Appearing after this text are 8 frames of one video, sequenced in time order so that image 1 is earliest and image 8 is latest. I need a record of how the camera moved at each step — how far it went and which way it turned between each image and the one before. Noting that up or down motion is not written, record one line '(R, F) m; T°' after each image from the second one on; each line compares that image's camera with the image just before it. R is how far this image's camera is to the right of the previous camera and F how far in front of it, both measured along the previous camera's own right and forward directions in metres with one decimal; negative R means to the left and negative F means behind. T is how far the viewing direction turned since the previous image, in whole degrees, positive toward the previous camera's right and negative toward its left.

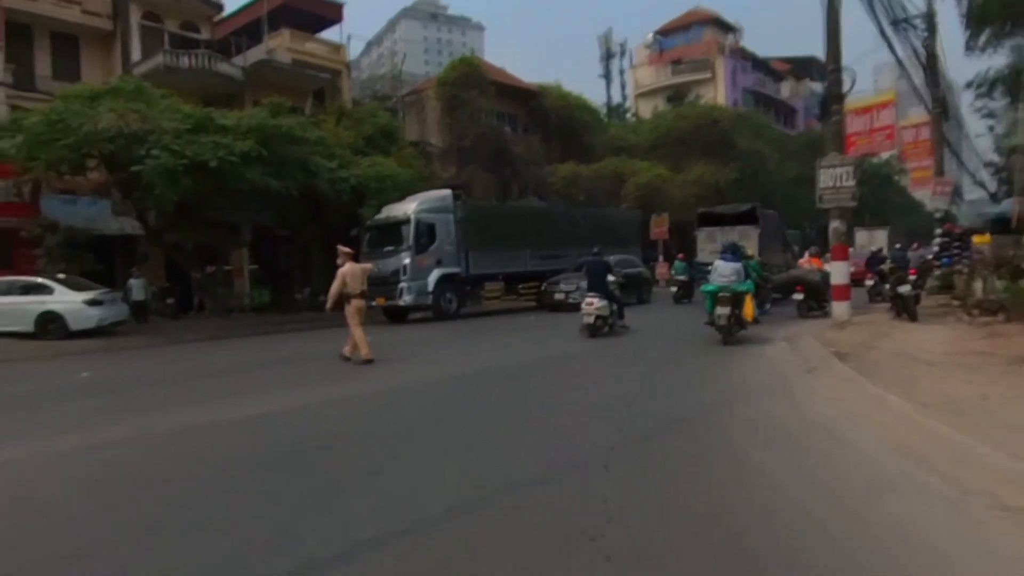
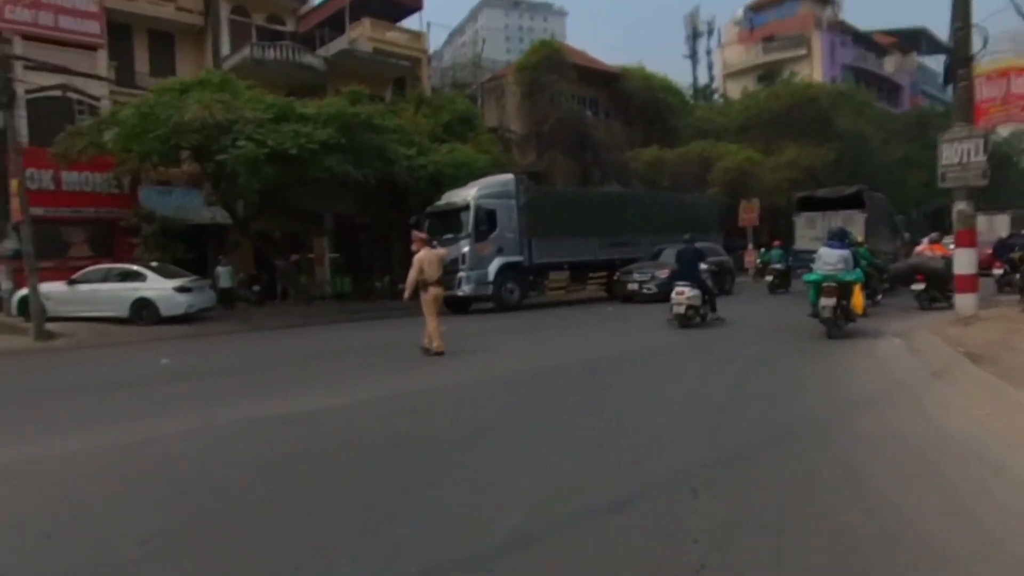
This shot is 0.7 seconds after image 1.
(0.0, +0.7) m; -7°
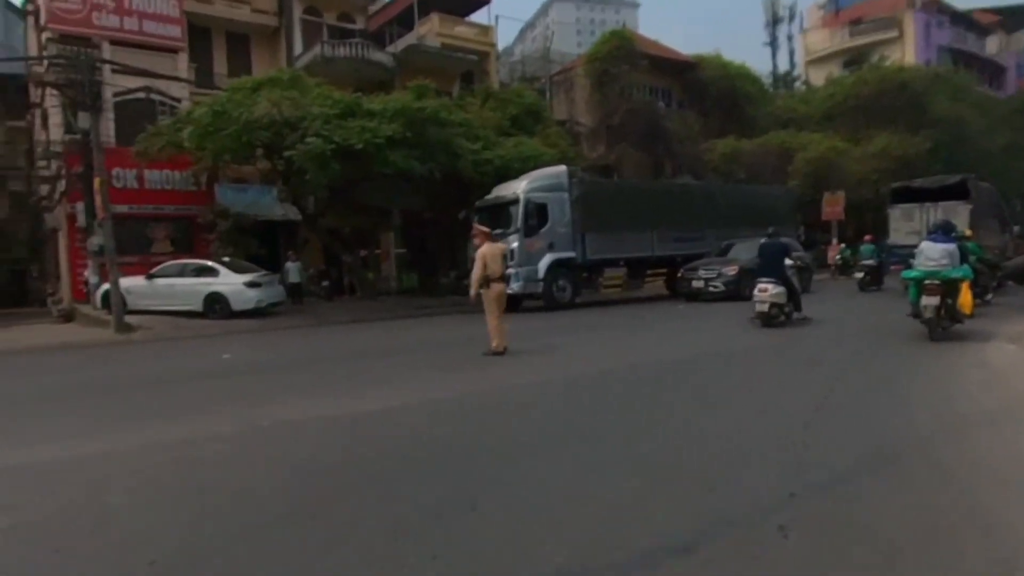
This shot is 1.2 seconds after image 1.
(+0.1, +0.6) m; -6°
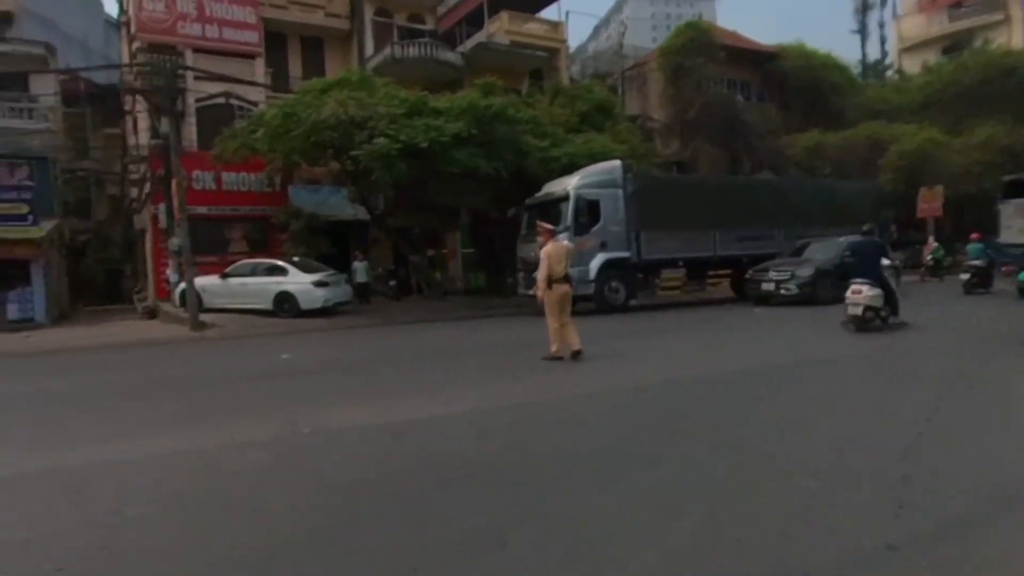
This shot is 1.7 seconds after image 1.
(+0.2, +0.6) m; -6°
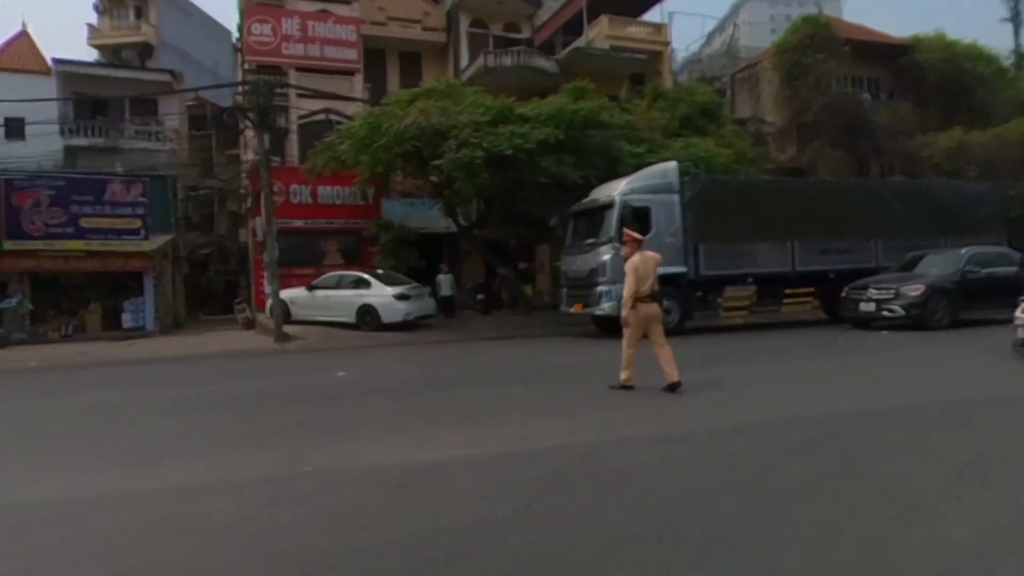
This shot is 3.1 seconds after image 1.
(+0.6, +1.2) m; -9°
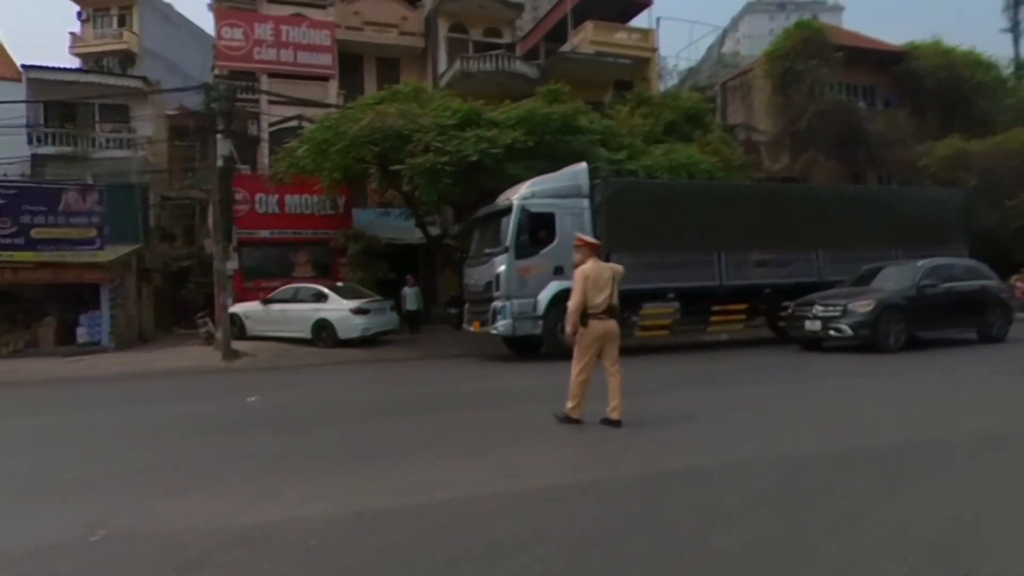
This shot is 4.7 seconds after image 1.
(+1.0, +1.2) m; 0°
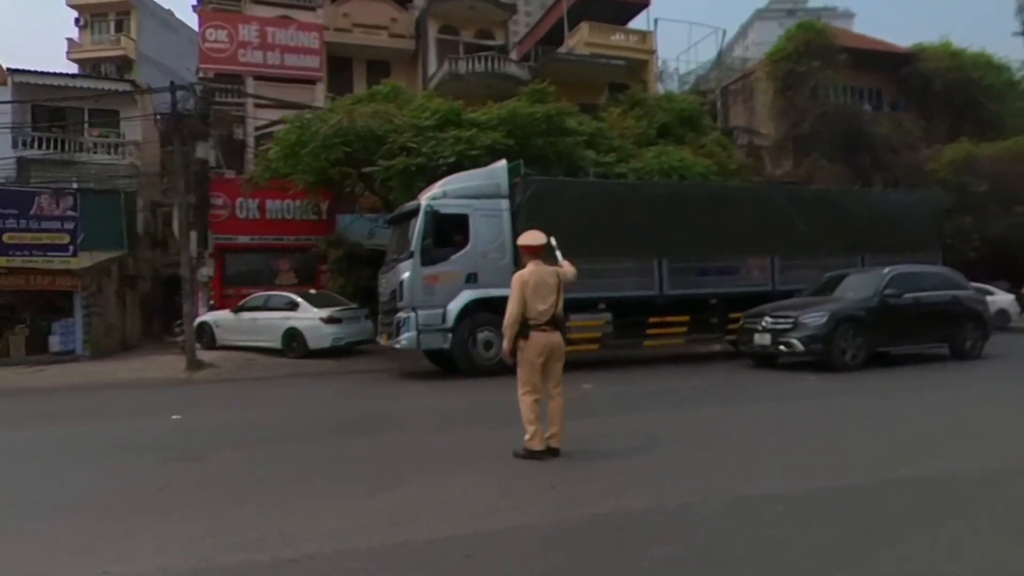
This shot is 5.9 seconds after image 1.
(+0.8, +0.9) m; -1°
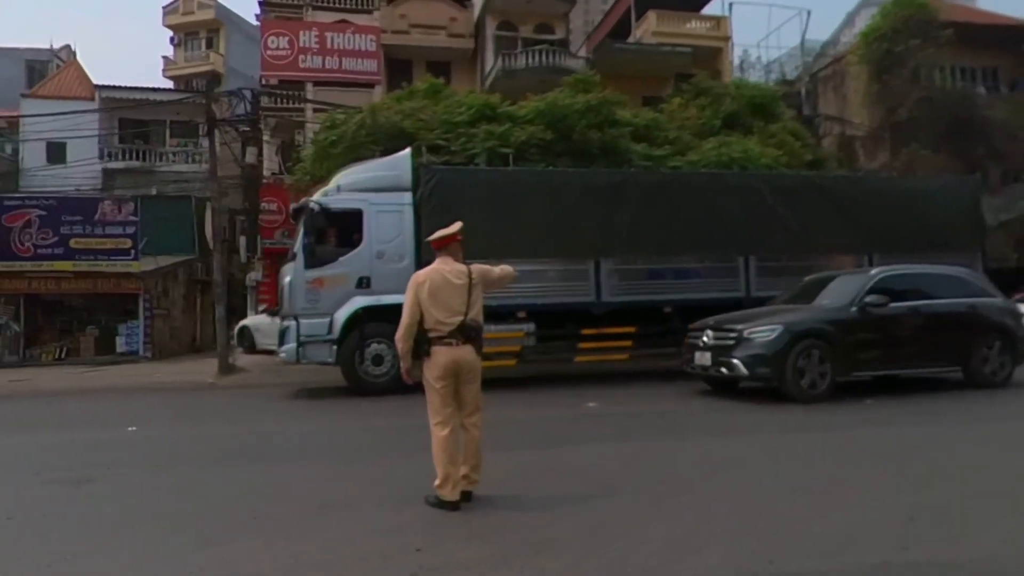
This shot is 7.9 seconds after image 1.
(+1.4, +1.3) m; -8°
